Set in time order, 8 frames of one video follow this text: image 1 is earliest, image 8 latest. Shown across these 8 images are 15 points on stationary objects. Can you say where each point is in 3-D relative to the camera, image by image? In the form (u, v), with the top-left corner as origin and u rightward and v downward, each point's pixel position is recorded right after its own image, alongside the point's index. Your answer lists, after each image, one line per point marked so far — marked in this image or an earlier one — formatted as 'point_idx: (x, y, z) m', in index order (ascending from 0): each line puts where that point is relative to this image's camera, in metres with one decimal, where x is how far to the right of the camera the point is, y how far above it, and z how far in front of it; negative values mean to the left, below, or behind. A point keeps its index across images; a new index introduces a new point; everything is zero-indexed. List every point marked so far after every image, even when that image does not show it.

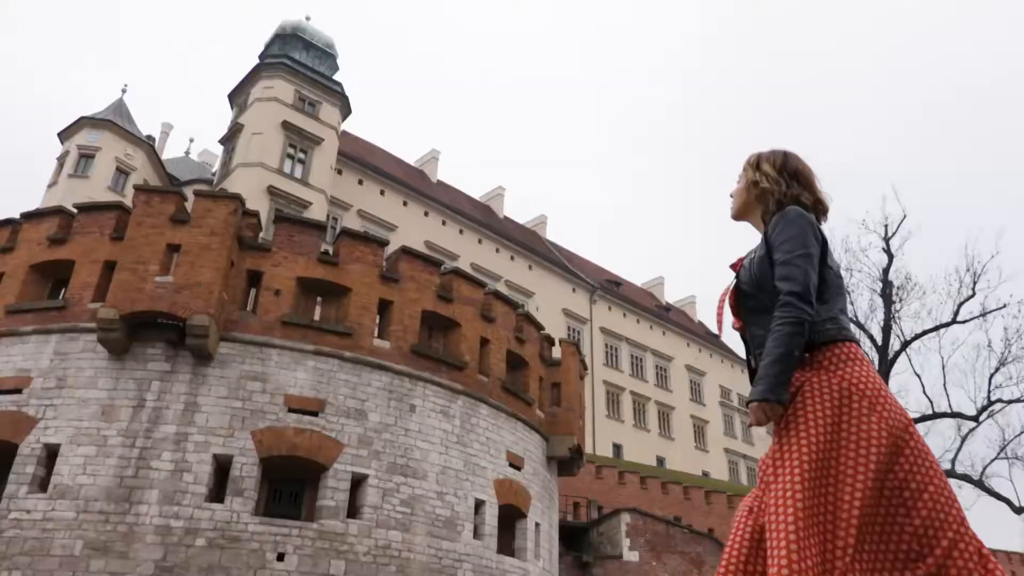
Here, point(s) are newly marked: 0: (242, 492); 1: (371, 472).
0: (-4.6, -3.5, +12.2) m
1: (-2.6, -3.4, +13.2) m
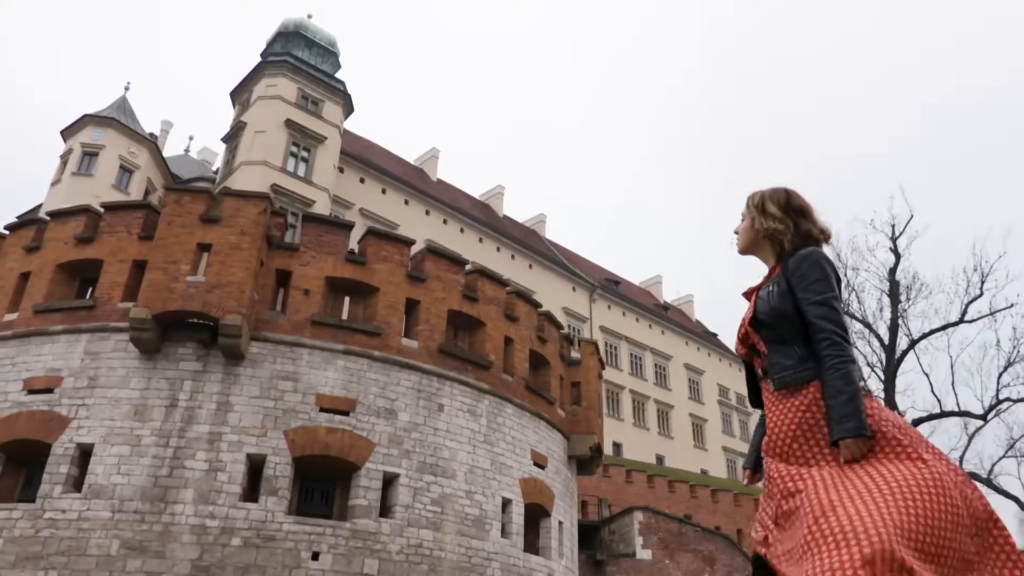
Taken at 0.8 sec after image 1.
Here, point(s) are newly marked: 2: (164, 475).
0: (-4.0, -3.5, +12.2) m
1: (-2.0, -3.4, +13.2) m
2: (-5.8, -3.1, +11.9) m
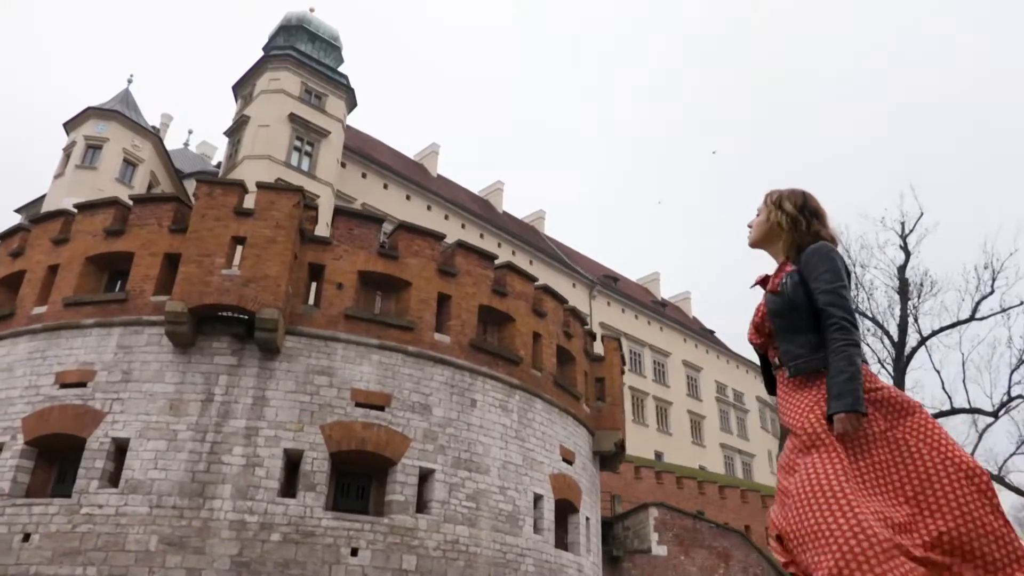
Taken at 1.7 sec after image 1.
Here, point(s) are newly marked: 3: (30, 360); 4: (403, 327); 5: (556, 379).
0: (-3.3, -3.4, +12.1) m
1: (-1.4, -3.3, +13.2) m
2: (-5.1, -3.0, +11.8) m
3: (-8.8, -1.3, +13.1) m
4: (-2.1, -0.8, +13.9) m
5: (+1.0, -2.1, +16.3) m
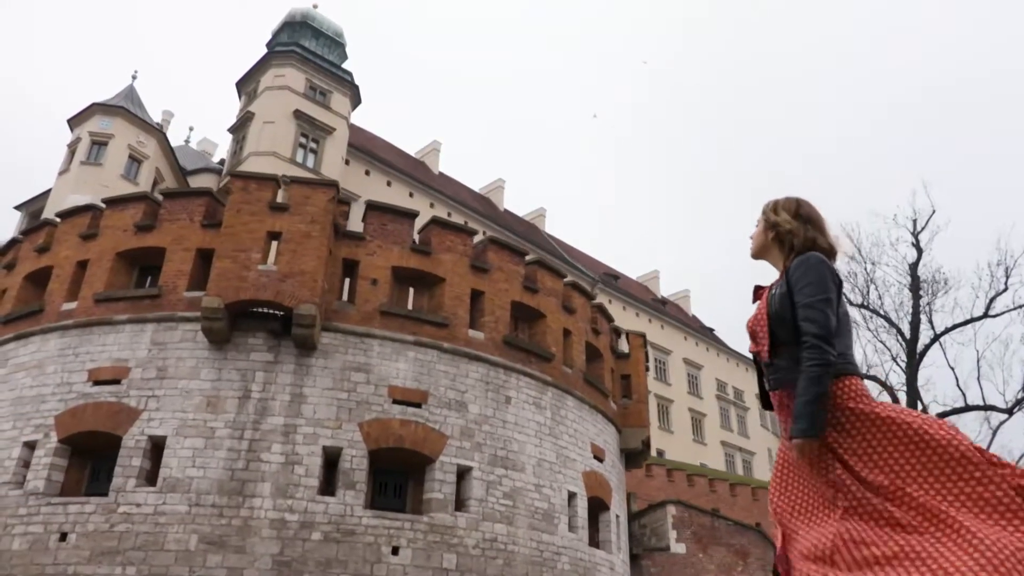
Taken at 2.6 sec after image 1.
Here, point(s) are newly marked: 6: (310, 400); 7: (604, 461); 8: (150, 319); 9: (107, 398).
0: (-2.6, -3.3, +11.9) m
1: (-0.7, -3.2, +13.0) m
2: (-4.4, -2.9, +11.6) m
3: (-8.1, -1.2, +12.9) m
4: (-1.4, -0.7, +13.7) m
5: (+1.7, -2.0, +16.2) m
6: (-3.5, -1.9, +12.3) m
7: (+2.0, -3.9, +16.0) m
8: (-6.5, -0.6, +12.8) m
9: (-6.9, -1.9, +12.2) m
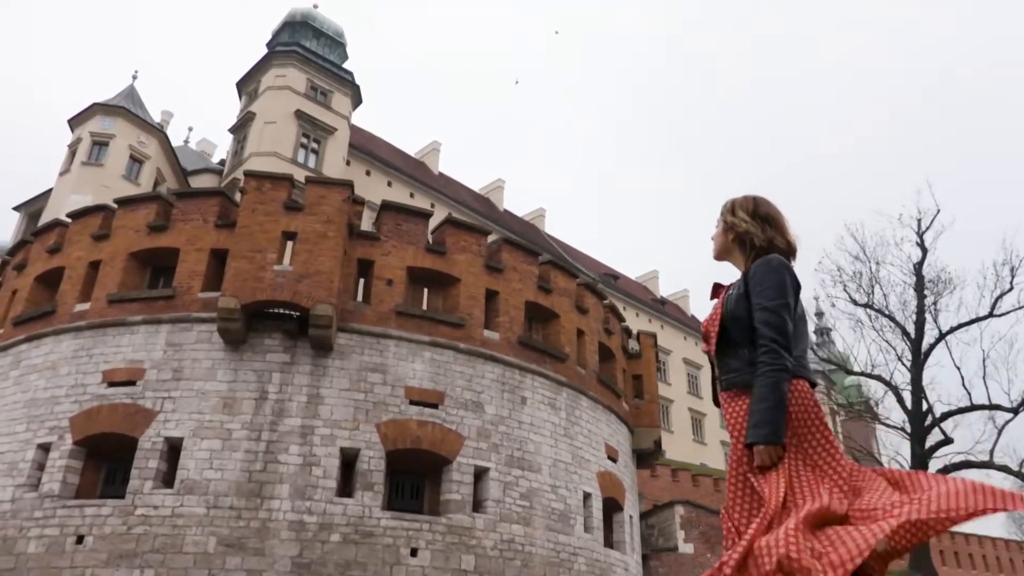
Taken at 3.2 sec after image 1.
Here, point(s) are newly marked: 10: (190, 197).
0: (-2.3, -3.3, +11.9) m
1: (-0.4, -3.2, +13.0) m
2: (-4.1, -2.9, +11.5) m
3: (-7.8, -1.3, +12.8) m
4: (-1.1, -0.7, +13.7) m
5: (+2.0, -2.0, +16.2) m
6: (-3.2, -1.9, +12.2) m
7: (+2.3, -3.9, +16.0) m
8: (-6.2, -0.6, +12.7) m
9: (-6.6, -1.9, +12.1) m
10: (-6.2, +1.7, +13.8) m
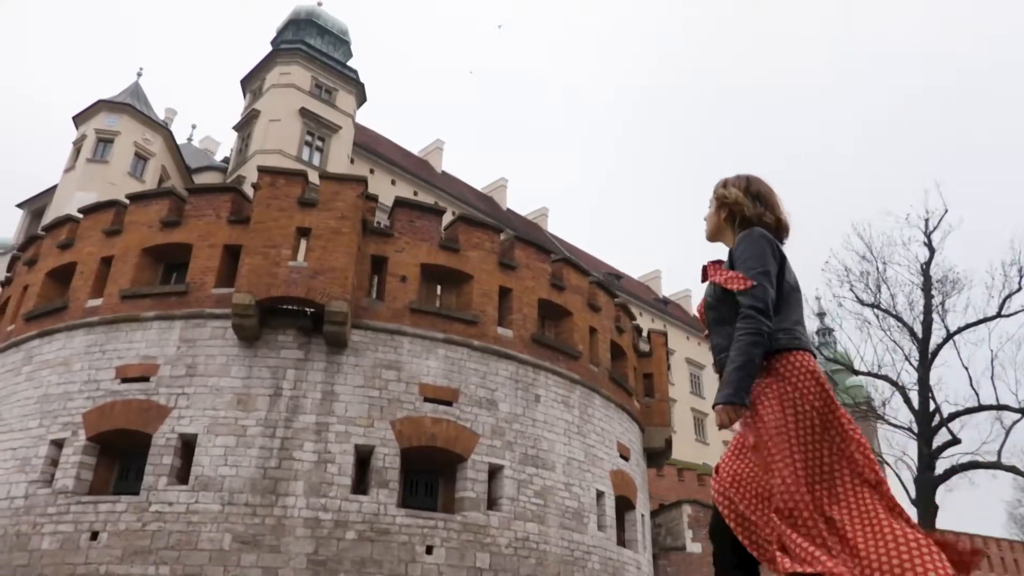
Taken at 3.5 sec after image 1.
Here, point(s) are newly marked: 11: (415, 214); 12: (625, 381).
0: (-2.1, -3.2, +11.8) m
1: (-0.1, -3.1, +12.9) m
2: (-3.8, -2.9, +11.5) m
3: (-7.6, -1.2, +12.7) m
4: (-0.9, -0.6, +13.6) m
5: (+2.2, -1.9, +16.1) m
6: (-2.9, -1.9, +12.2) m
7: (+2.6, -3.8, +15.9) m
8: (-5.9, -0.5, +12.7) m
9: (-6.3, -1.8, +12.1) m
10: (-5.9, +1.8, +13.7) m
11: (-1.9, +1.5, +14.1) m
12: (+2.6, -2.2, +16.6) m
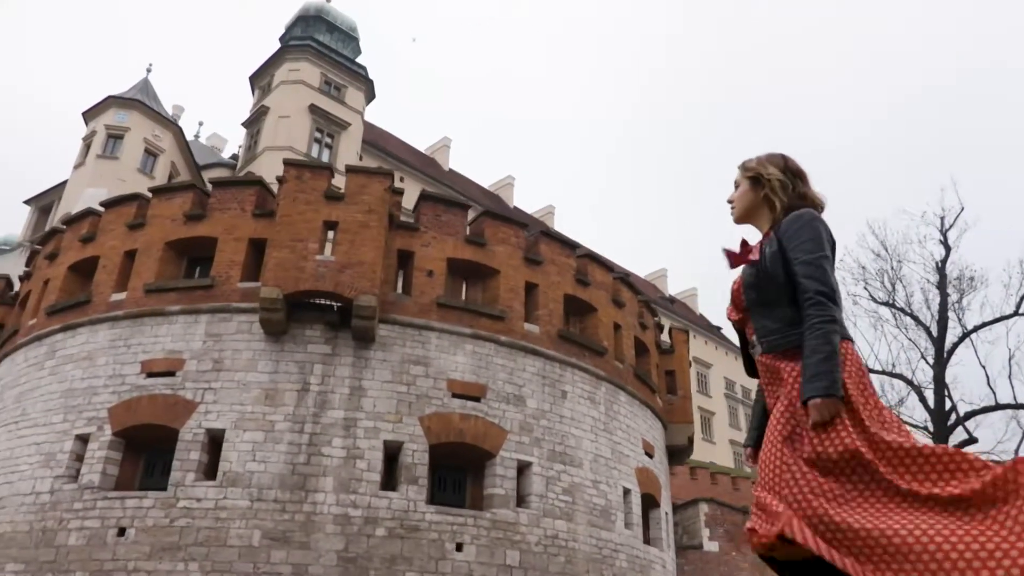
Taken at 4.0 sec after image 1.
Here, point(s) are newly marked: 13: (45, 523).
0: (-1.6, -3.1, +11.6) m
1: (+0.4, -3.0, +12.7) m
2: (-3.3, -2.8, +11.3) m
3: (-7.0, -1.1, +12.6) m
4: (-0.3, -0.5, +13.4) m
5: (+2.8, -1.8, +16.0) m
6: (-2.4, -1.8, +12.0) m
7: (+3.1, -3.7, +15.8) m
8: (-5.4, -0.4, +12.5) m
9: (-5.8, -1.7, +11.9) m
10: (-5.4, +1.9, +13.6) m
11: (-1.4, +1.6, +13.9) m
12: (+3.1, -2.1, +16.4) m
13: (-7.4, -3.7, +11.4) m
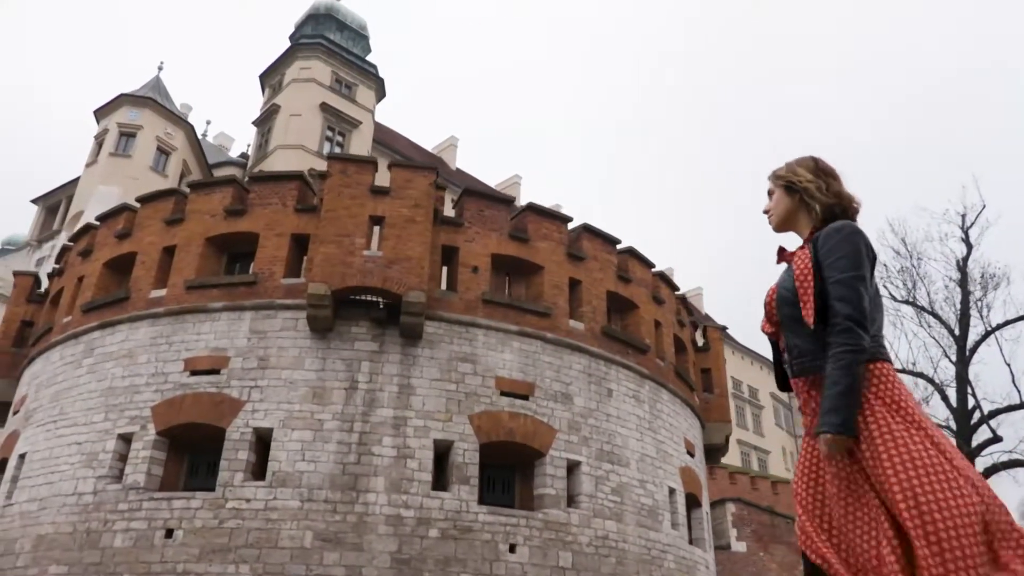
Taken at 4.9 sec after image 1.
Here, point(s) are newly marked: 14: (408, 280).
0: (-0.7, -3.1, +11.4) m
1: (+1.2, -3.0, +12.5) m
2: (-2.5, -2.7, +11.1) m
3: (-6.2, -1.0, +12.4) m
4: (+0.5, -0.5, +13.2) m
5: (+3.6, -1.8, +15.7) m
6: (-1.6, -1.7, +11.8) m
7: (+4.0, -3.7, +15.5) m
8: (-4.6, -0.3, +12.3) m
9: (-5.0, -1.6, +11.7) m
10: (-4.6, +2.0, +13.3) m
11: (-0.5, +1.6, +13.7) m
12: (+4.0, -2.0, +16.2) m
13: (-6.6, -3.7, +11.1) m
14: (-1.7, +0.1, +11.8) m
